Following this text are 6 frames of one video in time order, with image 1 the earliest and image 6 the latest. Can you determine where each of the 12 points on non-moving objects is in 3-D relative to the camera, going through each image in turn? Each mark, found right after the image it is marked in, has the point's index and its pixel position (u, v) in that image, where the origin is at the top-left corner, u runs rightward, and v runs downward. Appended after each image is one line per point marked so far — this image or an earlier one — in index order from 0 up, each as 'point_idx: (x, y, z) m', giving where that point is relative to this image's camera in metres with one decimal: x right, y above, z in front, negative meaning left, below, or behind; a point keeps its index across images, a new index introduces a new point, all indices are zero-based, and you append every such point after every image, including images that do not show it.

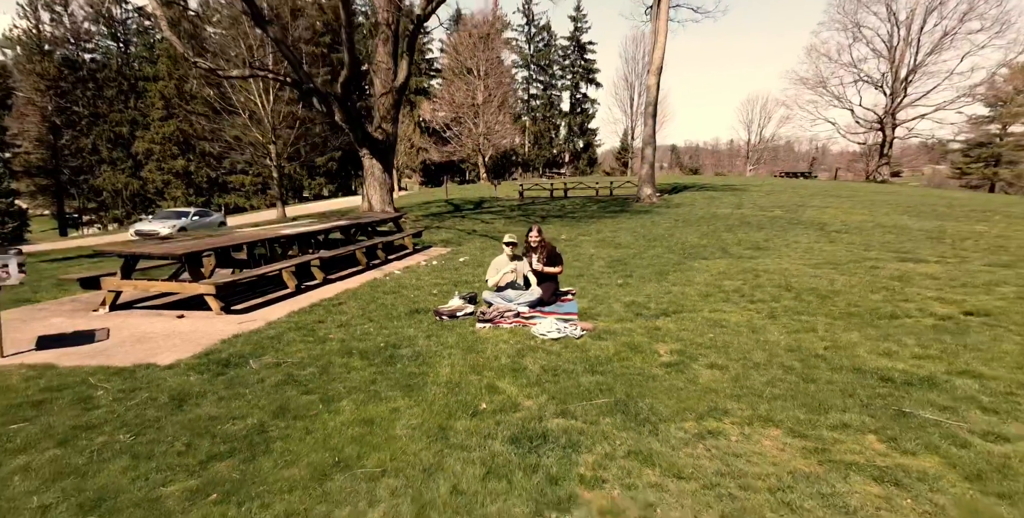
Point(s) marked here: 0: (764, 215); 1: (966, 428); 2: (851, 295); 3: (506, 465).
0: (+5.6, +1.0, +11.6) m
1: (+2.2, -0.8, +2.6) m
2: (+3.1, -0.3, +4.8) m
3: (0.0, -1.0, +2.5) m
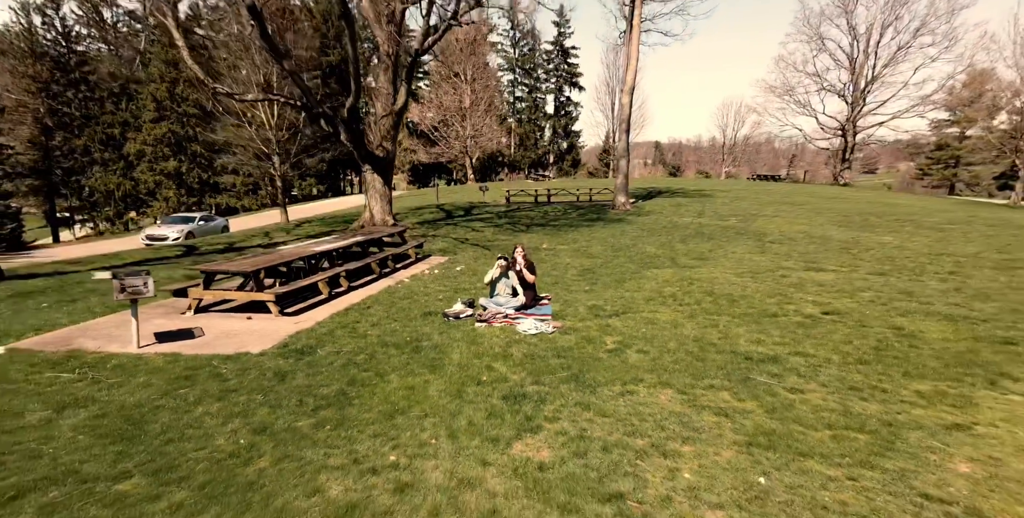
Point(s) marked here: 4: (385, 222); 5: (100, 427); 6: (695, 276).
0: (+5.2, +0.9, +13.3) m
1: (+2.2, -1.0, +4.2) m
2: (+3.0, -0.5, +6.5) m
3: (-0.1, -1.2, +4.0) m
4: (-3.4, +1.0, +13.9) m
5: (-2.9, -1.2, +3.7) m
6: (+2.7, -0.3, +7.9) m
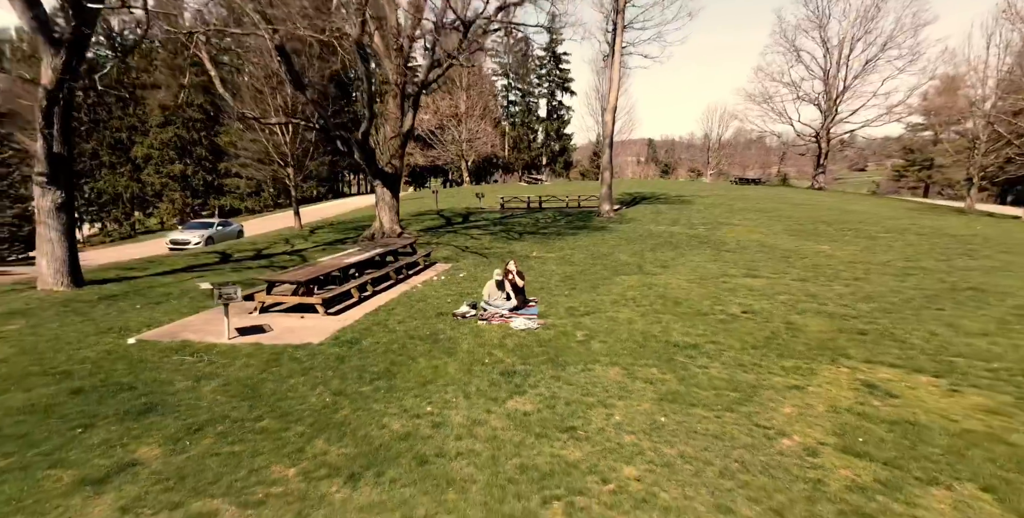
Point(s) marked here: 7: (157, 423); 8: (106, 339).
0: (+5.1, +0.7, +15.2) m
1: (+2.1, -1.2, +6.1) m
2: (+2.9, -0.7, +8.3) m
3: (-0.1, -1.4, +5.9) m
4: (-3.5, +0.8, +15.7) m
5: (-3.0, -1.4, +5.5) m
6: (+2.6, -0.4, +9.8) m
7: (-3.3, -1.5, +4.9) m
8: (-5.2, -1.1, +6.7) m
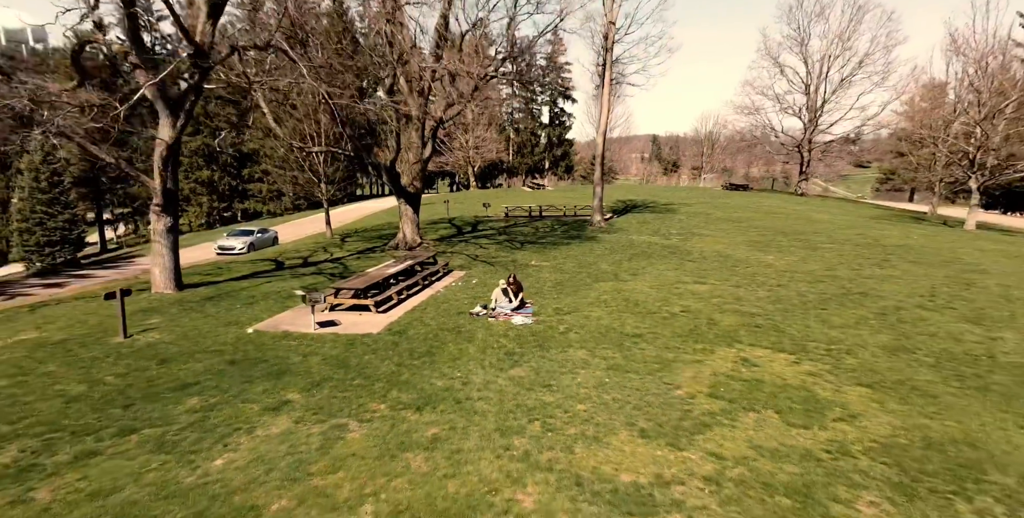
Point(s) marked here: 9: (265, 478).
0: (+5.2, +0.5, +18.0) m
1: (+2.1, -1.5, +9.0) m
2: (+2.9, -0.9, +11.2) m
3: (-0.1, -1.6, +8.8) m
4: (-3.4, +0.6, +18.6) m
5: (-3.0, -1.7, +8.5) m
6: (+2.7, -0.7, +12.6) m
7: (-3.3, -1.8, +7.8) m
8: (-5.2, -1.3, +9.7) m
9: (-2.6, -2.3, +5.5) m
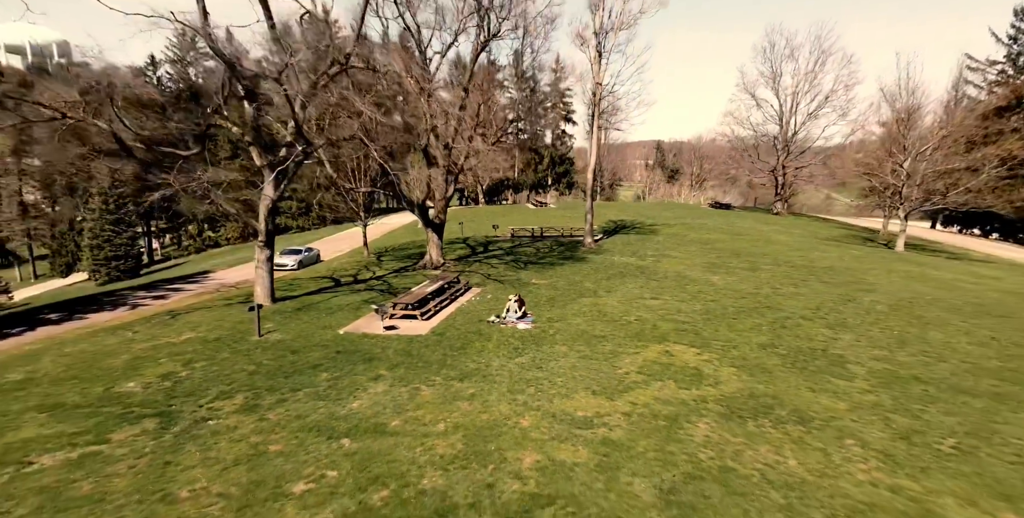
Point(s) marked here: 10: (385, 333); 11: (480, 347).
0: (+5.4, -0.3, +22.5) m
1: (+2.2, -2.2, +13.5) m
2: (+3.1, -1.7, +15.8) m
3: (0.0, -2.3, +13.4) m
4: (-3.2, -0.1, +23.2) m
5: (-2.8, -2.3, +13.1) m
6: (+2.9, -1.4, +17.2) m
7: (-3.2, -2.5, +12.4) m
8: (-5.0, -2.0, +14.3) m
9: (-2.5, -2.9, +10.1) m
10: (-3.5, -2.0, +14.5) m
11: (-0.8, -2.3, +13.6) m
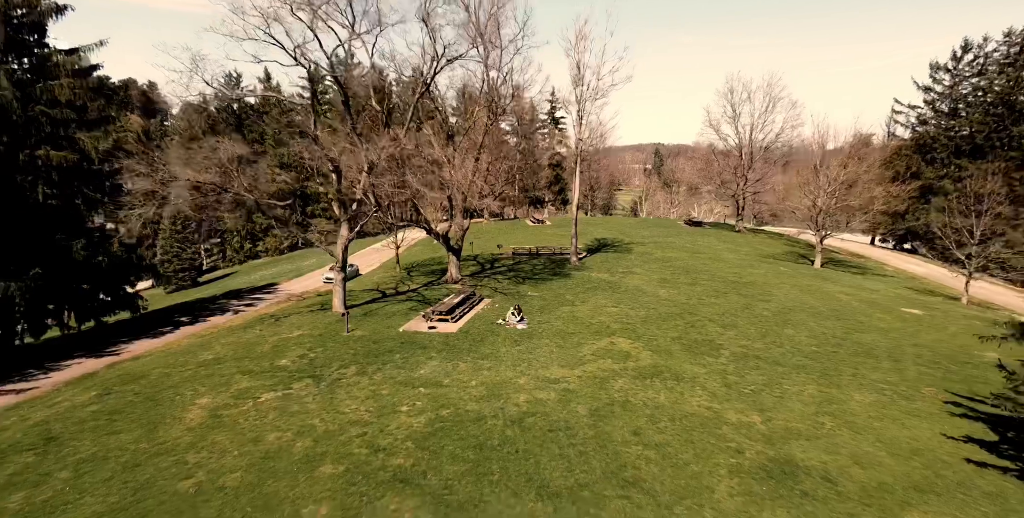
0: (+5.5, -1.2, +29.8) m
1: (+2.3, -3.1, +20.8) m
2: (+3.1, -2.6, +23.0) m
3: (+0.1, -3.3, +20.6) m
4: (-3.1, -1.1, +30.5) m
5: (-2.8, -3.3, +20.3) m
6: (+2.9, -2.3, +24.4) m
7: (-3.1, -3.4, +19.7) m
8: (-5.0, -2.9, +21.6) m
9: (-2.4, -3.8, +17.4) m
10: (-3.5, -3.0, +21.8) m
11: (-0.8, -3.2, +20.8) m
